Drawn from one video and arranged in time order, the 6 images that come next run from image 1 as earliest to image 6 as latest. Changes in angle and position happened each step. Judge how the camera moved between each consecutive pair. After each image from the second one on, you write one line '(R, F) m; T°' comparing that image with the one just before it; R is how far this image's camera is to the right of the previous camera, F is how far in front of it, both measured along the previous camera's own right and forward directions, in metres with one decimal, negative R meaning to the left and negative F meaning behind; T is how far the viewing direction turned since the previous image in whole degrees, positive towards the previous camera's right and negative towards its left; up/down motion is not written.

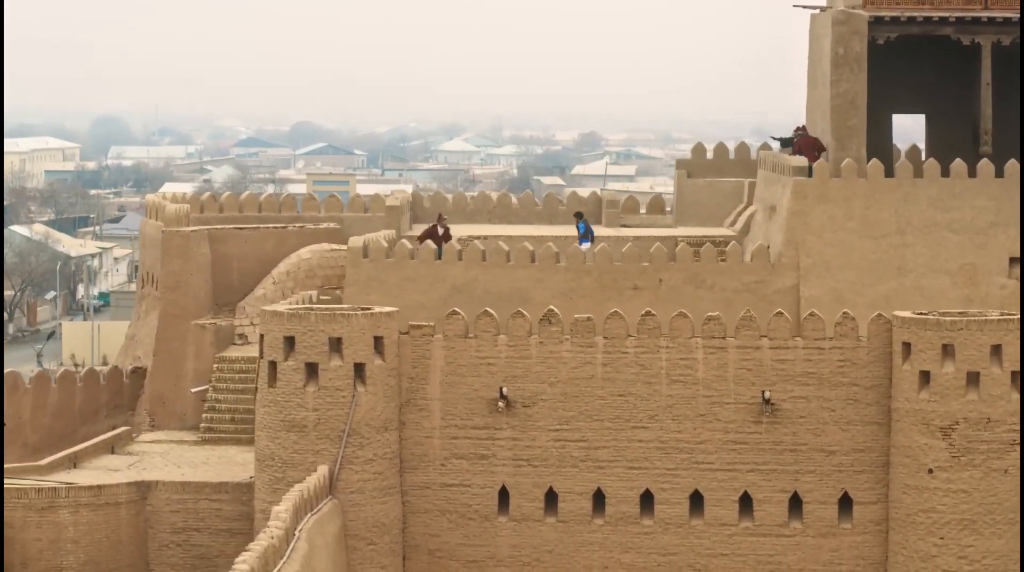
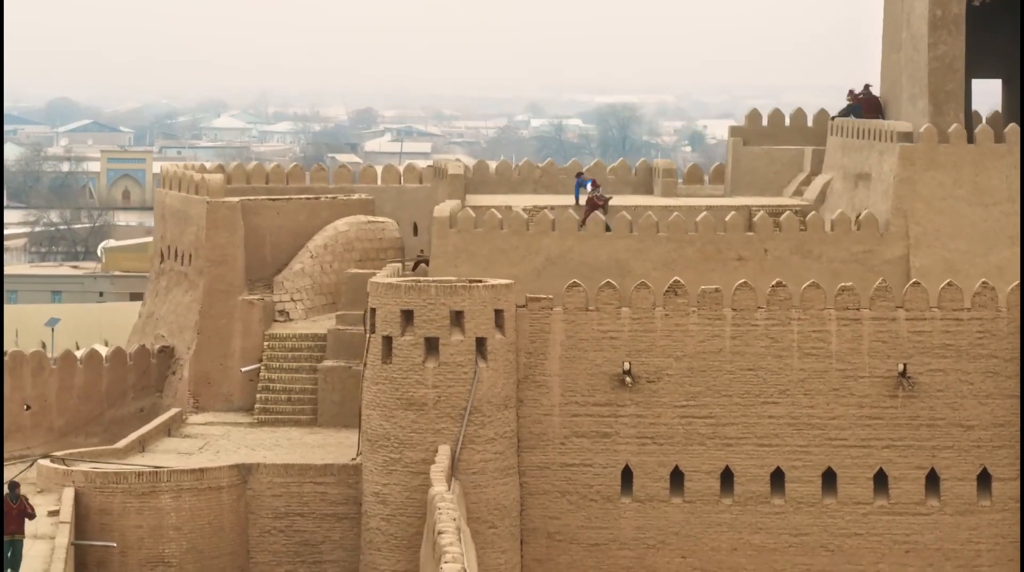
(-3.0, +1.3) m; +5°
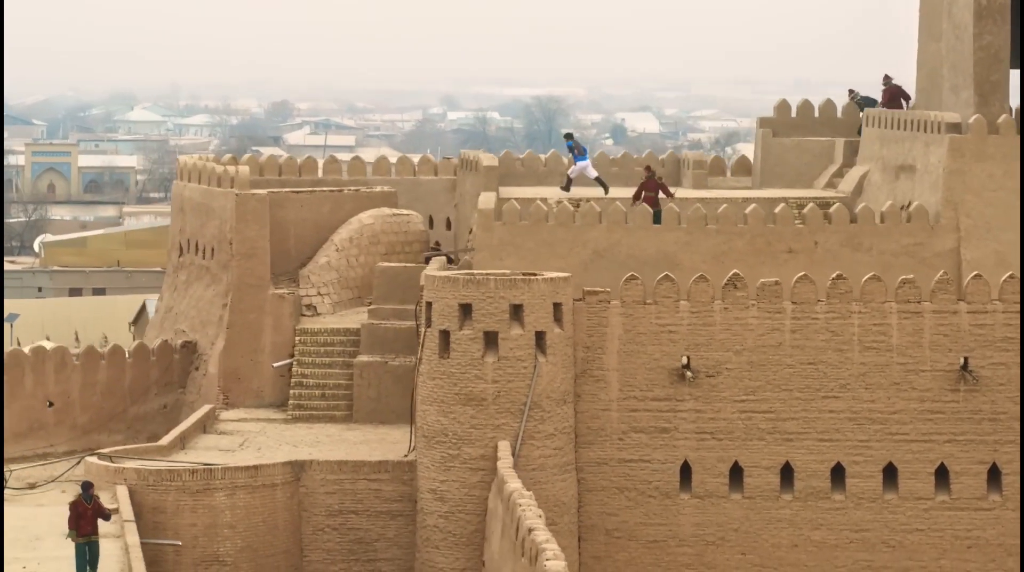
(-1.2, +0.4) m; +2°
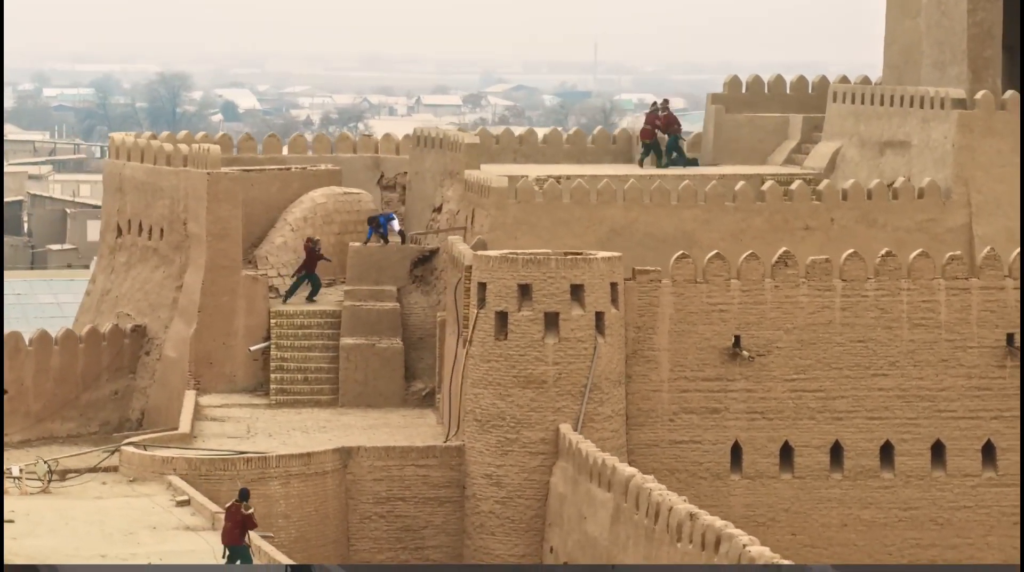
(-3.7, +0.8) m; +8°
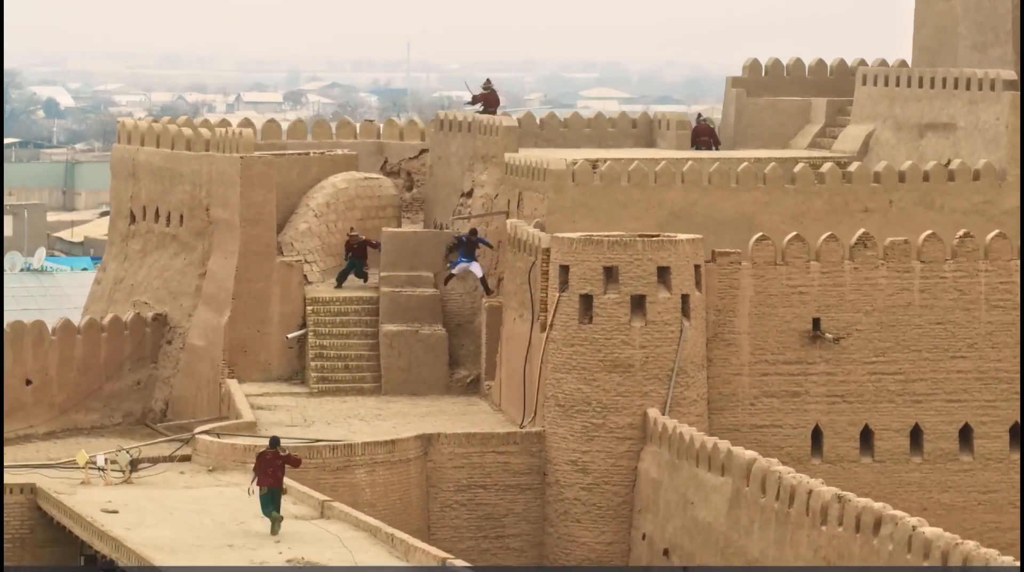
(-2.1, +0.5) m; +4°
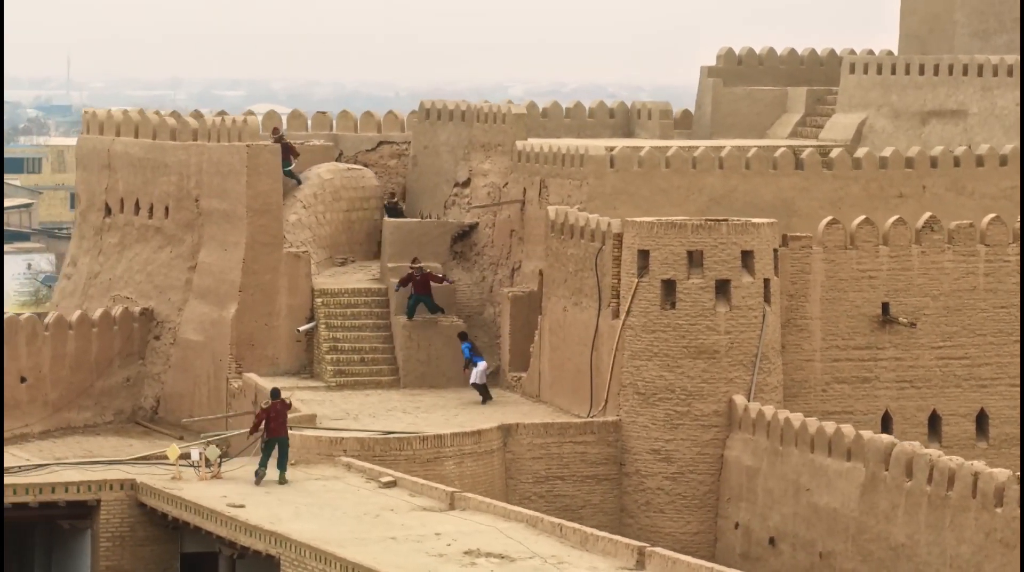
(-3.2, +0.8) m; +7°
